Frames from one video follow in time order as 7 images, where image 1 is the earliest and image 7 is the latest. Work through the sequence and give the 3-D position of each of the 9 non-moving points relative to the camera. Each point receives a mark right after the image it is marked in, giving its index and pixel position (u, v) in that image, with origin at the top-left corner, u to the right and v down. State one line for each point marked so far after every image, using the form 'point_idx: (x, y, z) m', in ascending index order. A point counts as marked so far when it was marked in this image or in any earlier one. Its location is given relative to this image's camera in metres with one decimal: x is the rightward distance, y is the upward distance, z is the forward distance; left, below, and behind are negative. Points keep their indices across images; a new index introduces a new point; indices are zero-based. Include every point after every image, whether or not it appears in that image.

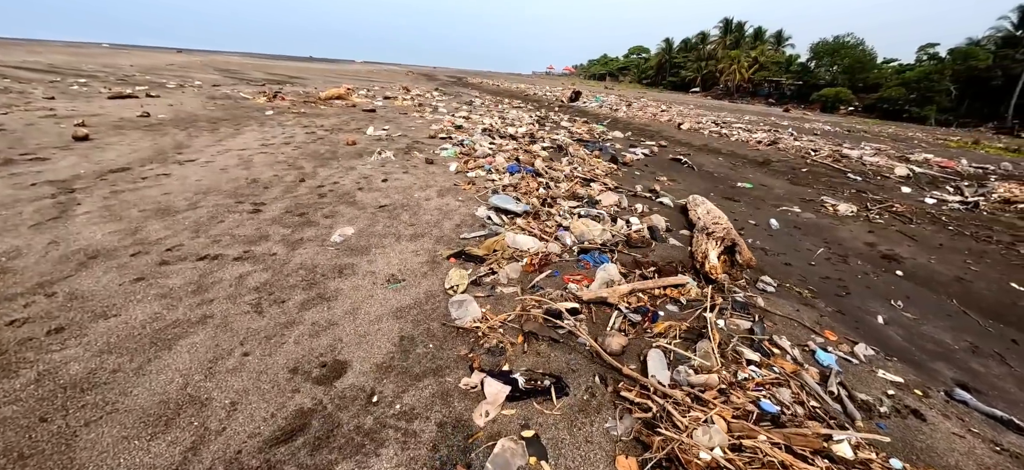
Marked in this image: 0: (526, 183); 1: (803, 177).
0: (+0.2, +0.7, +5.1) m
1: (+5.6, +1.1, +6.8) m
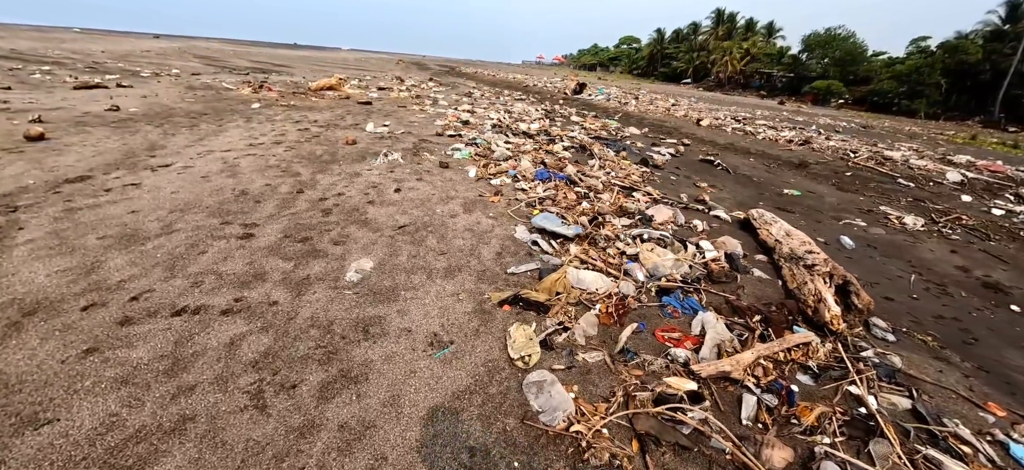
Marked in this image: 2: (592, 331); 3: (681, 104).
0: (+0.6, +0.5, +4.5) m
1: (+6.0, +0.9, +6.2) m
2: (+0.5, -0.6, +2.3) m
3: (+7.2, +5.8, +15.4) m
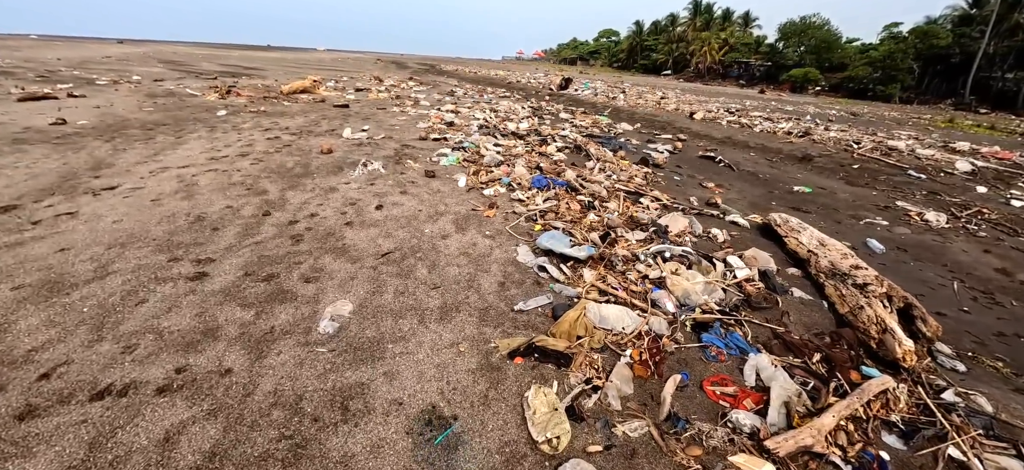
0: (+0.6, +0.3, +4.0) m
1: (+5.9, +1.0, +6.0) m
2: (+0.6, -0.8, +1.9) m
3: (+6.6, +6.0, +15.1) m
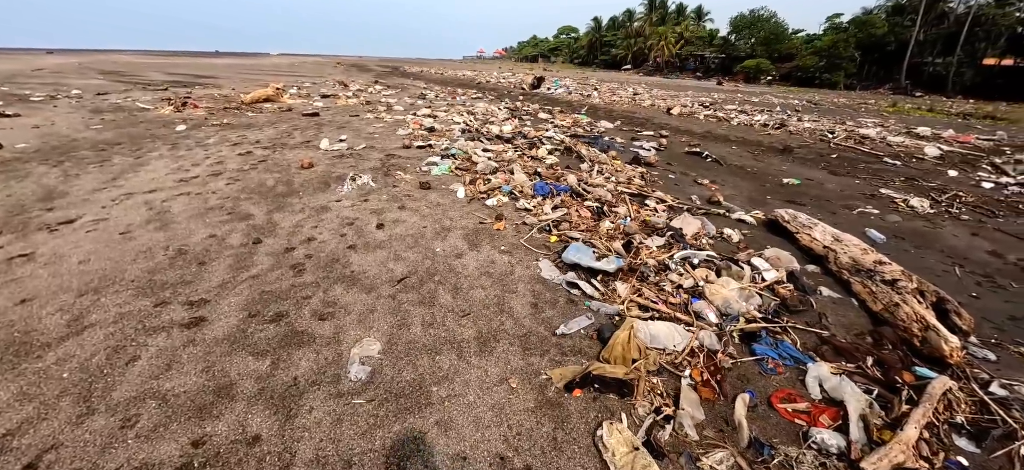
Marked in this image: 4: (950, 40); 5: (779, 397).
0: (+0.7, +0.2, +3.9) m
1: (+5.8, +1.2, +6.2) m
2: (+1.0, -0.9, +1.8) m
3: (+5.6, +6.2, +15.3) m
4: (+24.3, +10.9, +19.5) m
5: (+1.4, -0.9, +1.9) m
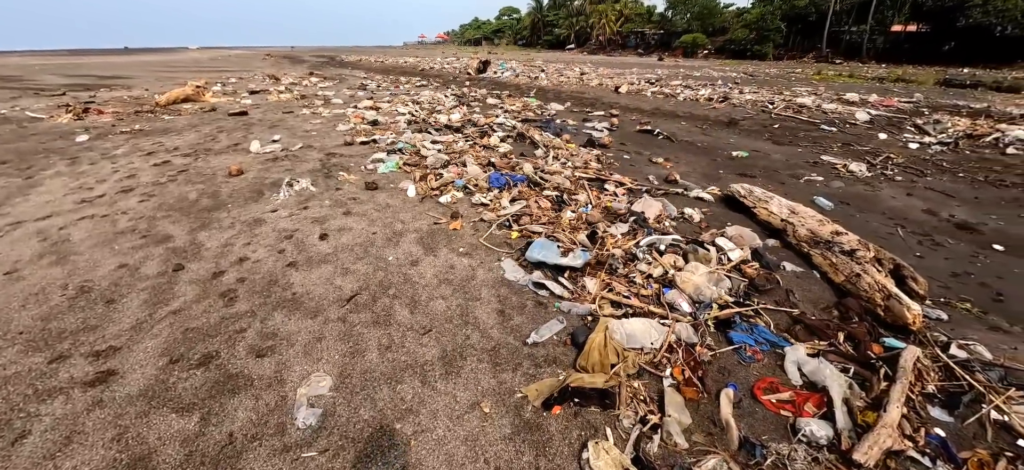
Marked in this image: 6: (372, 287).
0: (+0.3, +0.3, +3.7) m
1: (+5.0, +1.8, +6.5) m
2: (+0.8, -0.9, +1.7) m
3: (+3.5, +7.1, +15.3) m
4: (+21.3, +13.6, +21.0) m
5: (+1.3, -0.8, +1.8) m
6: (-1.1, -0.4, +2.8) m
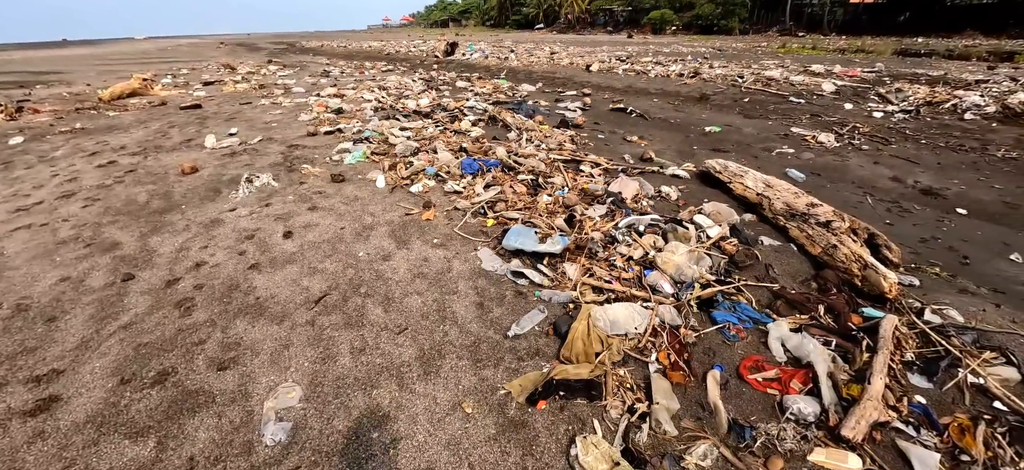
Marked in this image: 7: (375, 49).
0: (+0.1, +0.4, +3.6) m
1: (+4.6, +2.3, +6.5) m
2: (+0.8, -0.8, +1.6) m
3: (+2.3, +7.8, +15.0) m
4: (+19.4, +15.5, +21.3) m
5: (+1.2, -0.7, +1.8) m
6: (-1.2, -0.4, +2.6) m
7: (-7.1, +10.5, +19.8) m
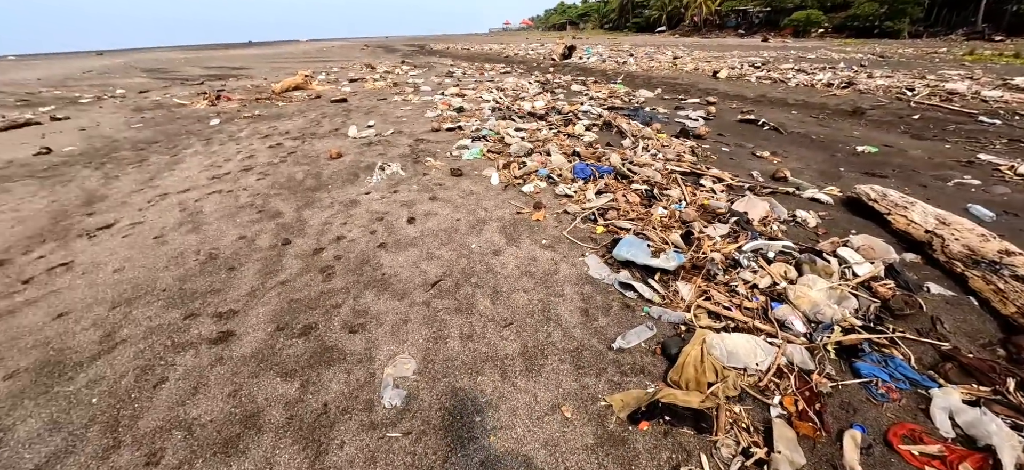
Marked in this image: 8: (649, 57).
0: (+1.1, +0.3, +3.5) m
1: (+6.3, +1.6, +5.3) m
2: (+1.2, -0.9, +1.4) m
3: (+6.8, +7.2, +14.1) m
4: (+25.6, +12.6, +16.3) m
5: (+1.7, -0.9, +1.5) m
6: (-0.5, -0.3, +2.8) m
7: (-1.0, +10.9, +20.8) m
8: (+5.8, +7.3, +14.4) m
